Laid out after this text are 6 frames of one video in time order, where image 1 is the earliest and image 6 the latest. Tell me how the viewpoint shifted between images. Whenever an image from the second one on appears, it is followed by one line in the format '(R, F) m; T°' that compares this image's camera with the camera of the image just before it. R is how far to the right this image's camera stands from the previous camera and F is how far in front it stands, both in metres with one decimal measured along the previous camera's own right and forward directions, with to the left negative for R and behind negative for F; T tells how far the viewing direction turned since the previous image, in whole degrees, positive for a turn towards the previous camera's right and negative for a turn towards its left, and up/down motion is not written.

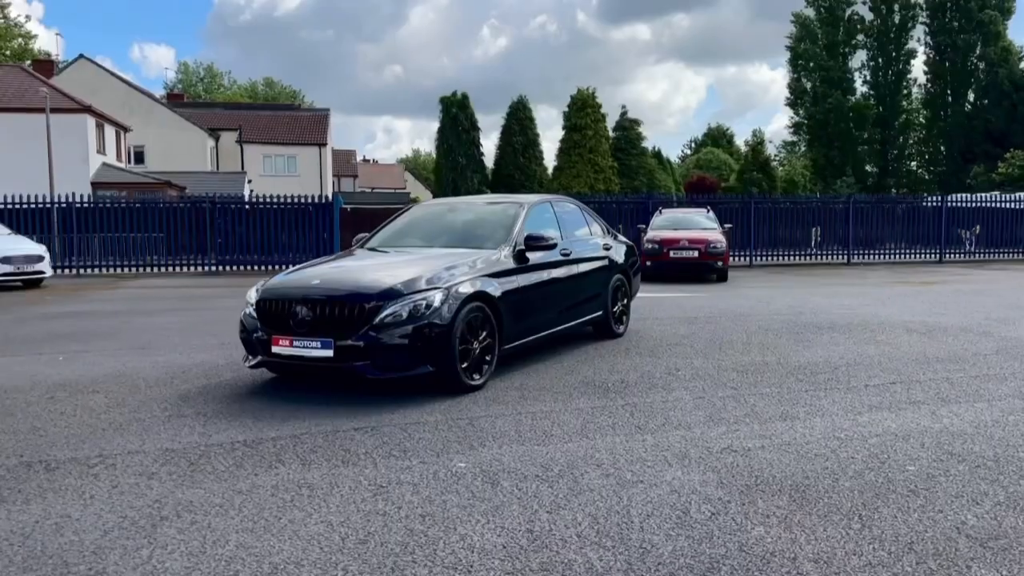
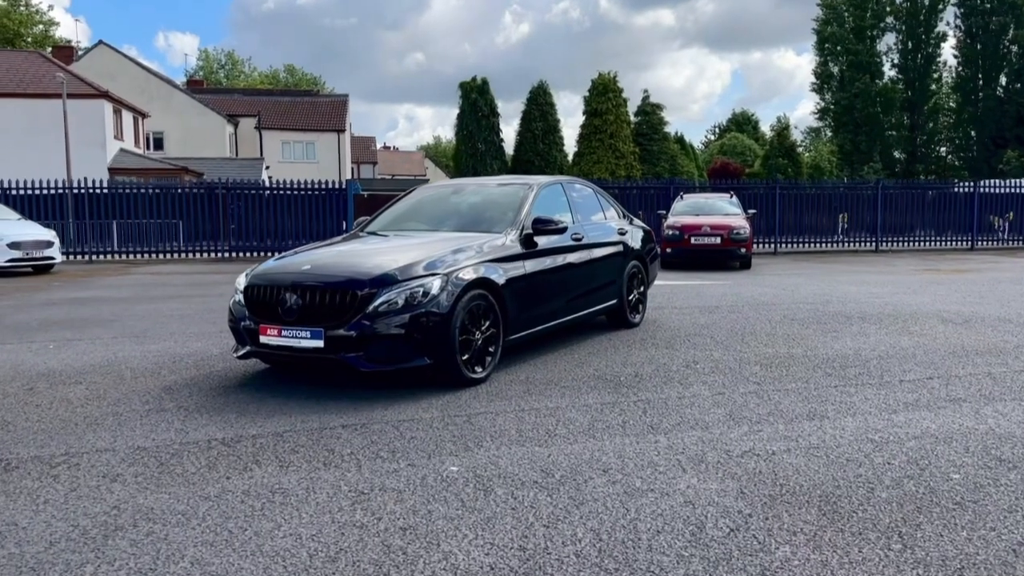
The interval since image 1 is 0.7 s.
(+0.1, +0.5) m; -2°
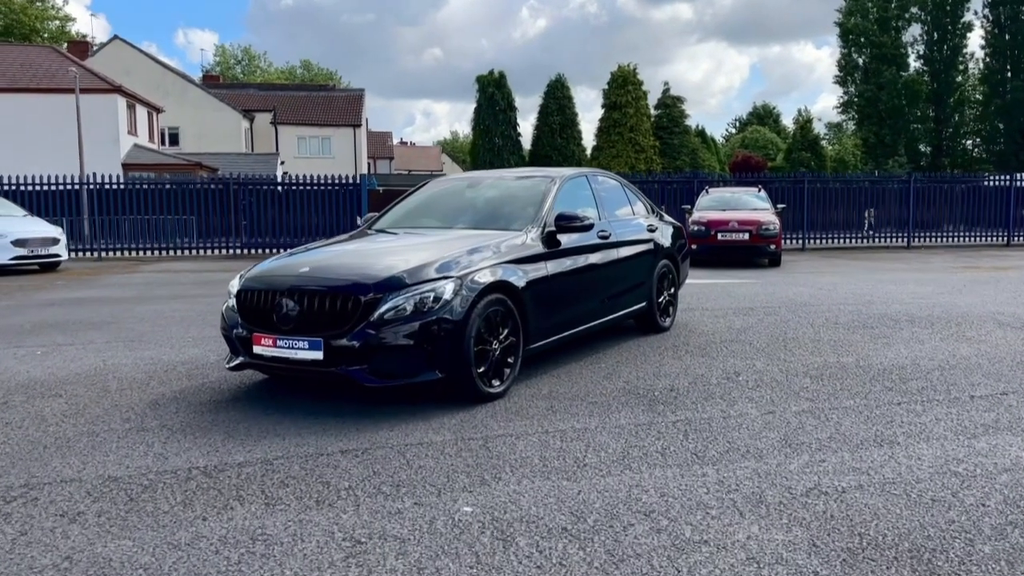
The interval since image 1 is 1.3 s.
(0.0, +0.7) m; -1°
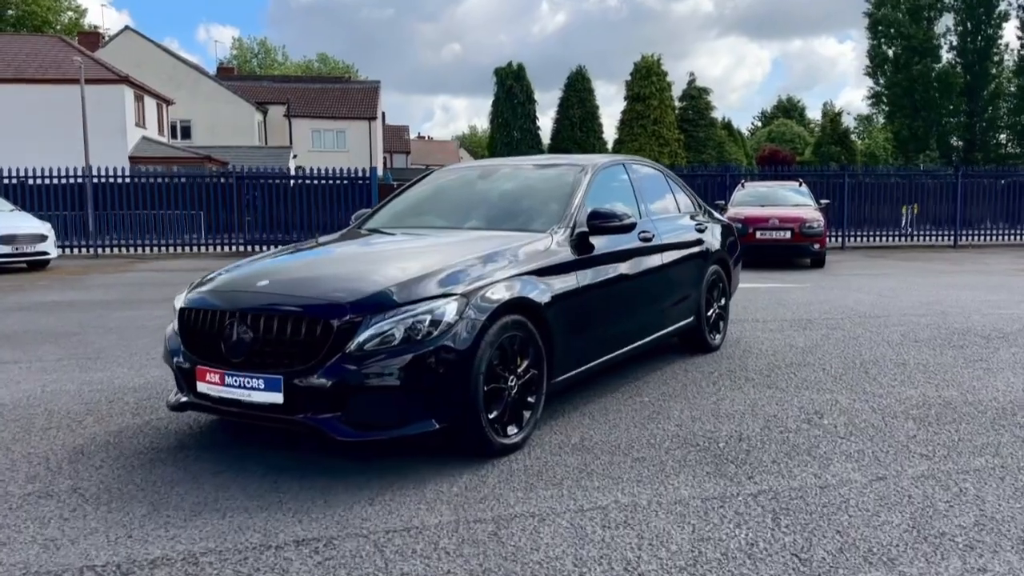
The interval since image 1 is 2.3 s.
(0.0, +1.3) m; -1°
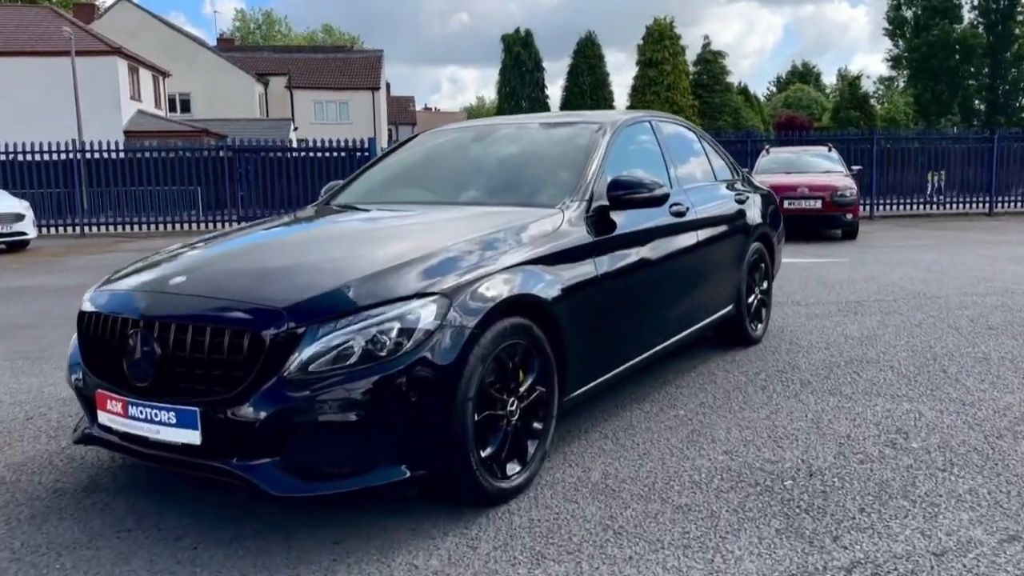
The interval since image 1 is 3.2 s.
(0.0, +1.1) m; -1°
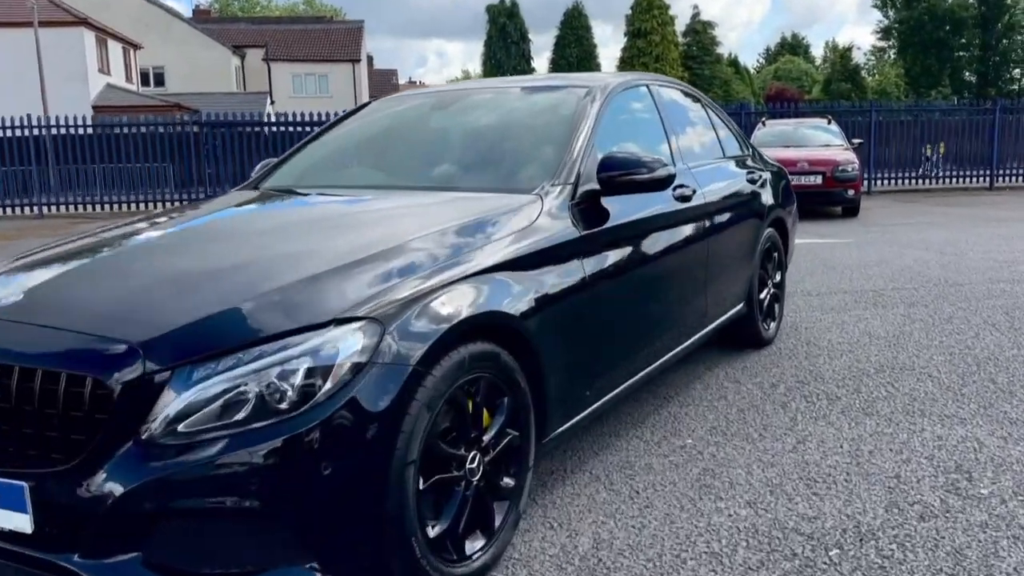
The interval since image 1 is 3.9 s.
(+0.1, +0.8) m; +1°
